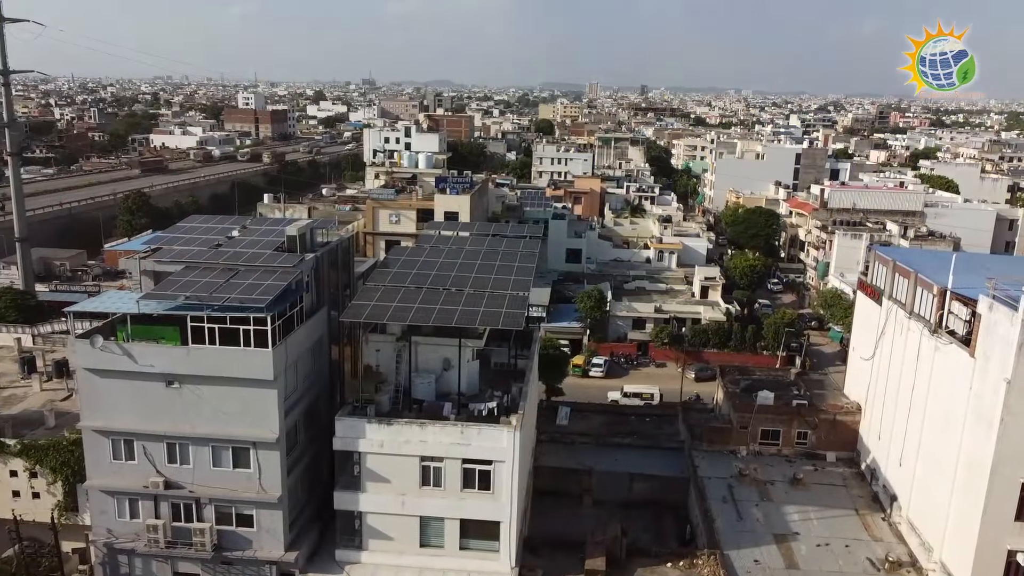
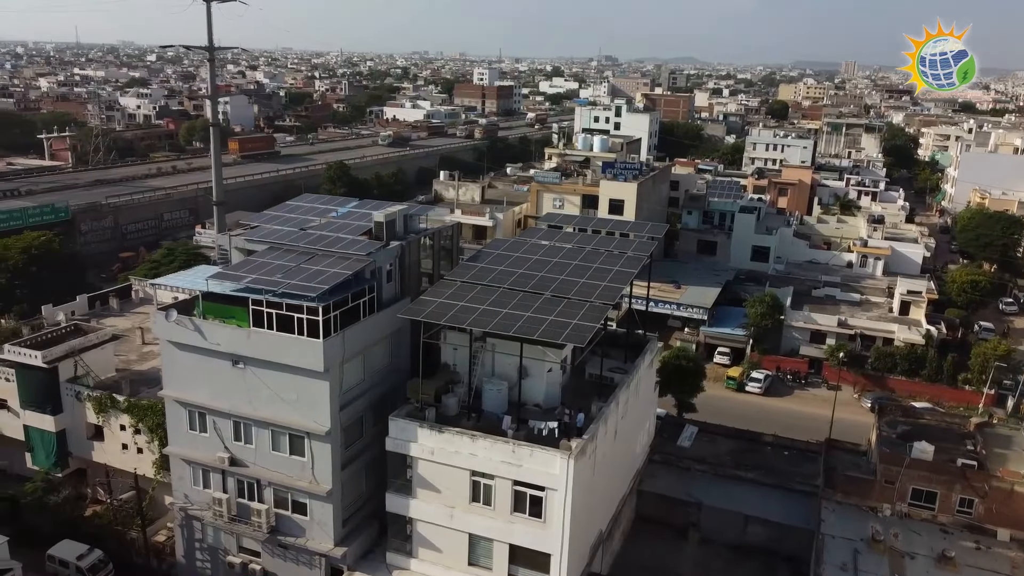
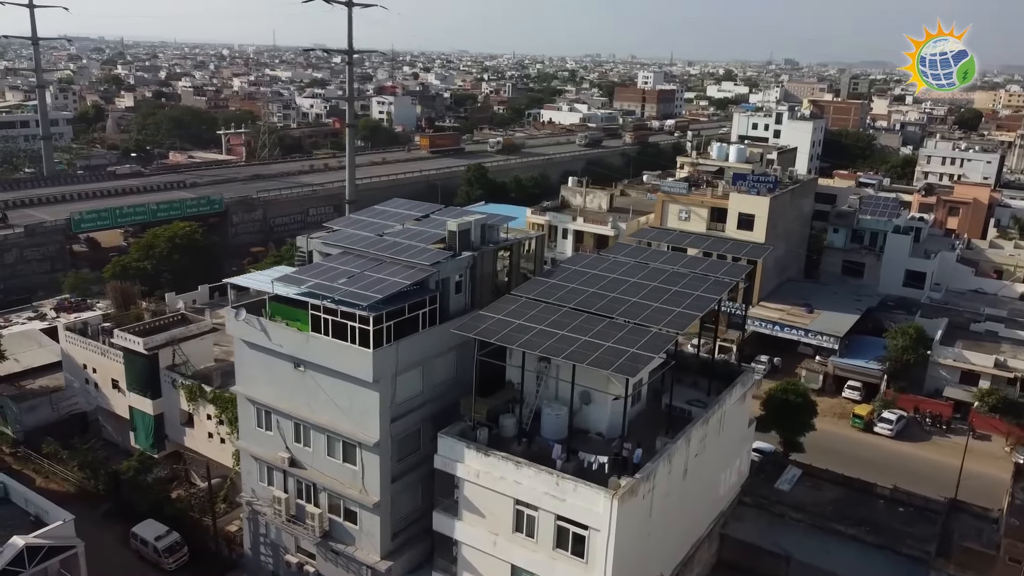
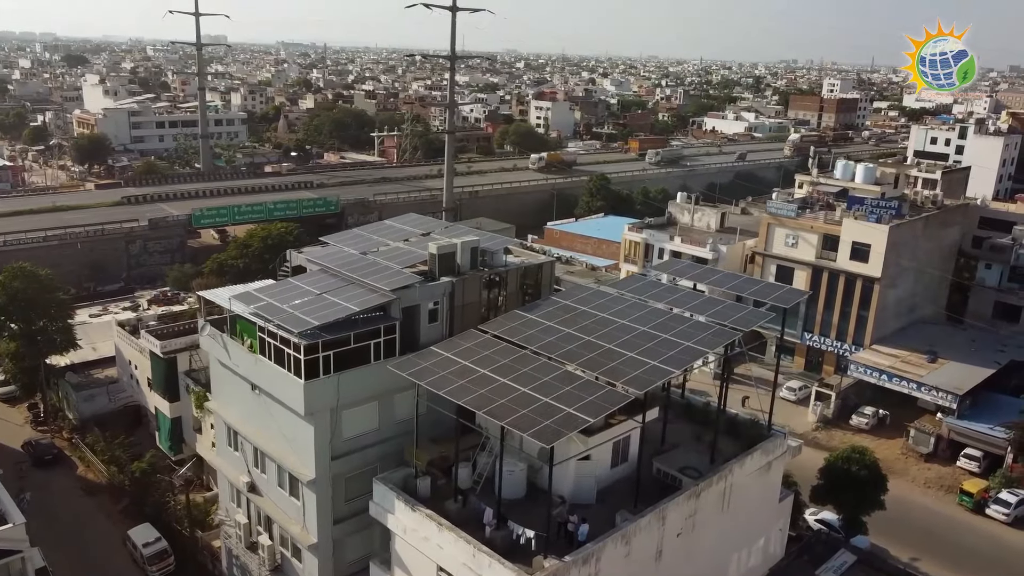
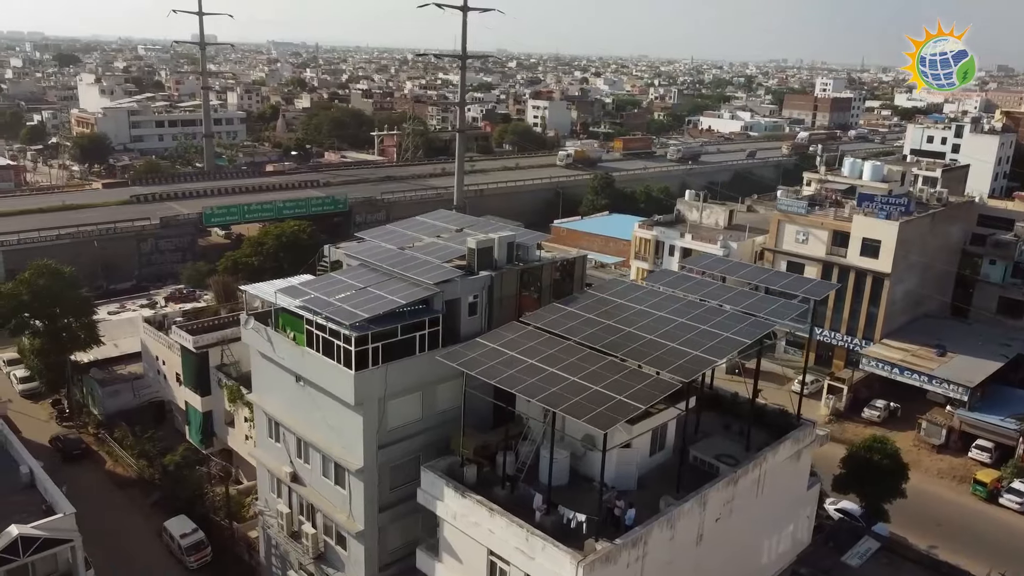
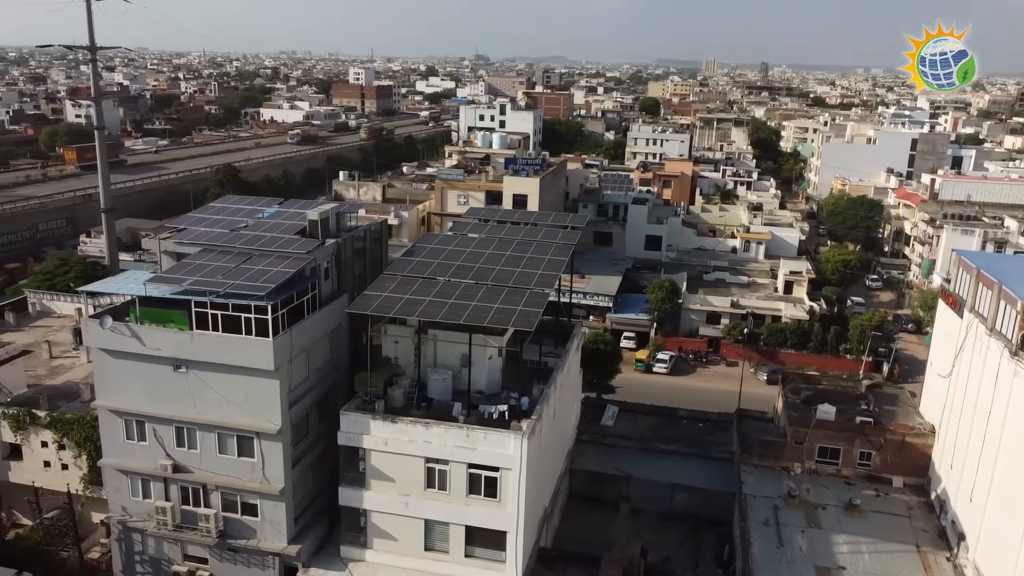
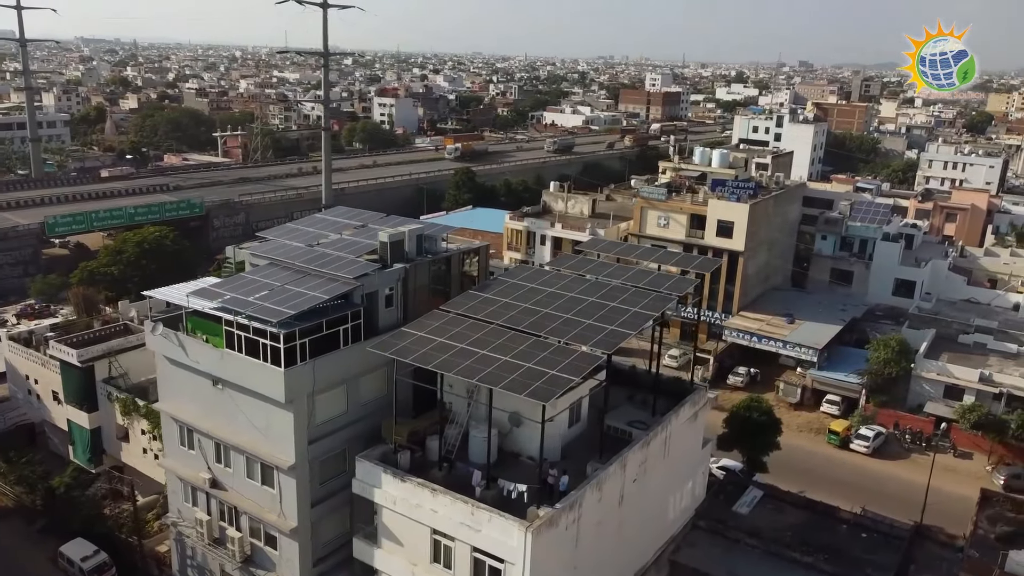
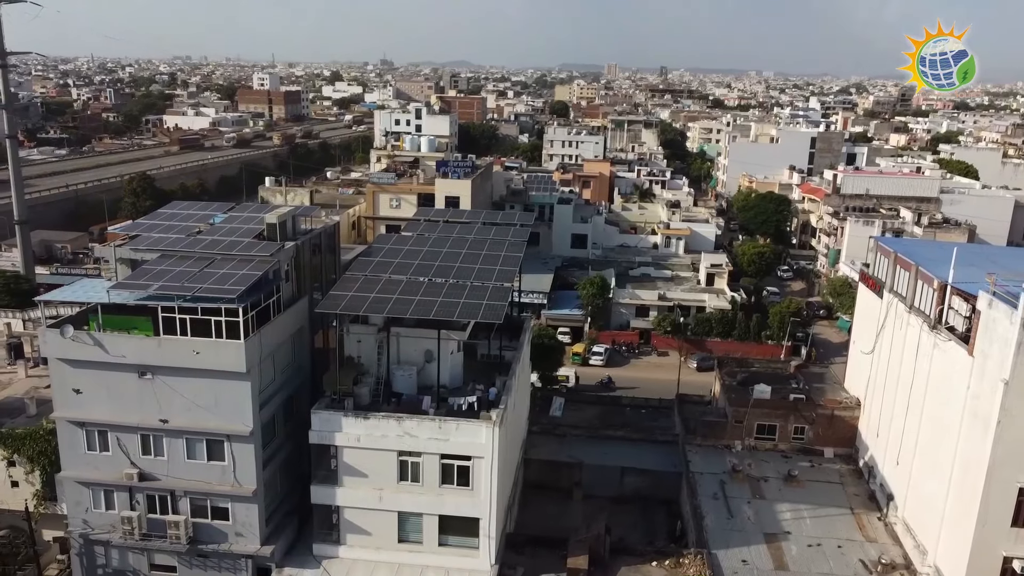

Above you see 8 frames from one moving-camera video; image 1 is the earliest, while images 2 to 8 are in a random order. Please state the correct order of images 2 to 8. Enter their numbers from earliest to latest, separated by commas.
8, 6, 2, 3, 7, 5, 4
